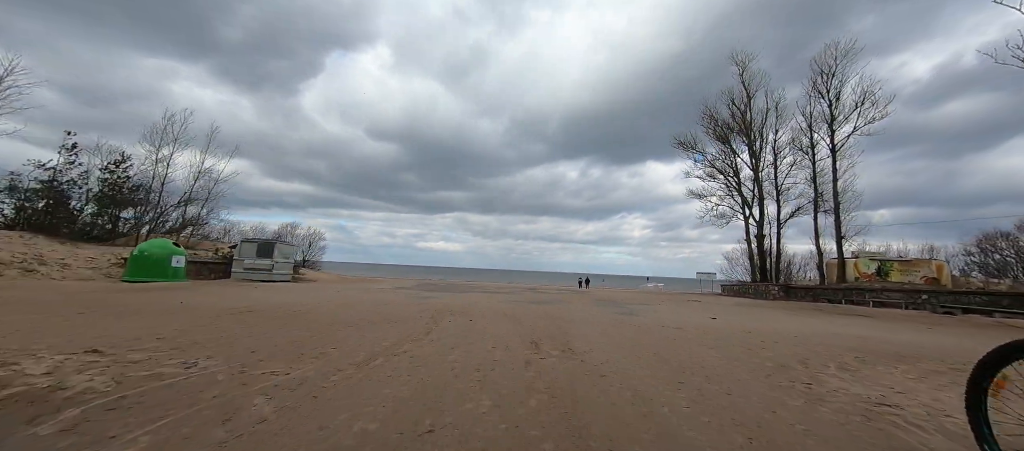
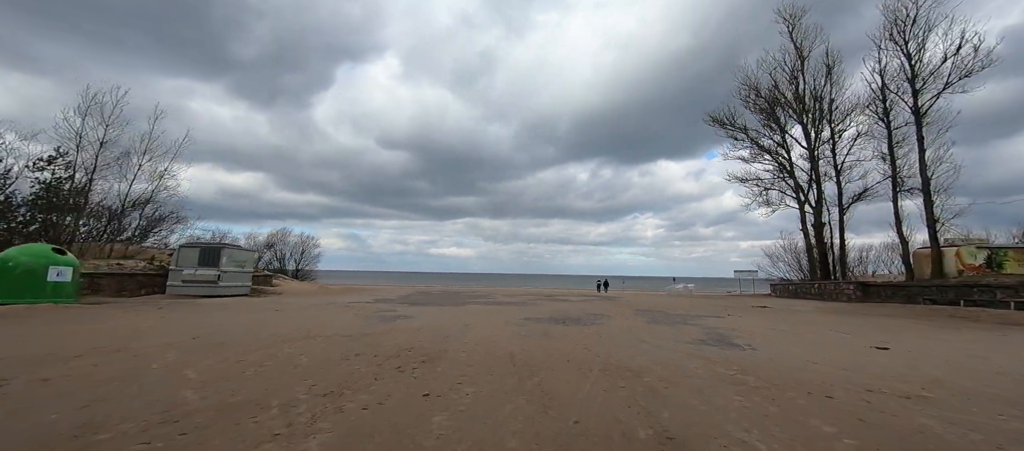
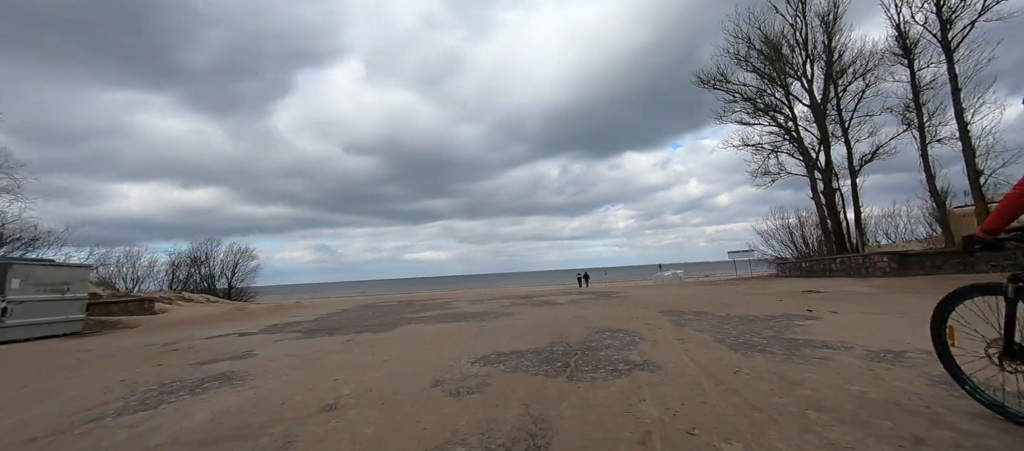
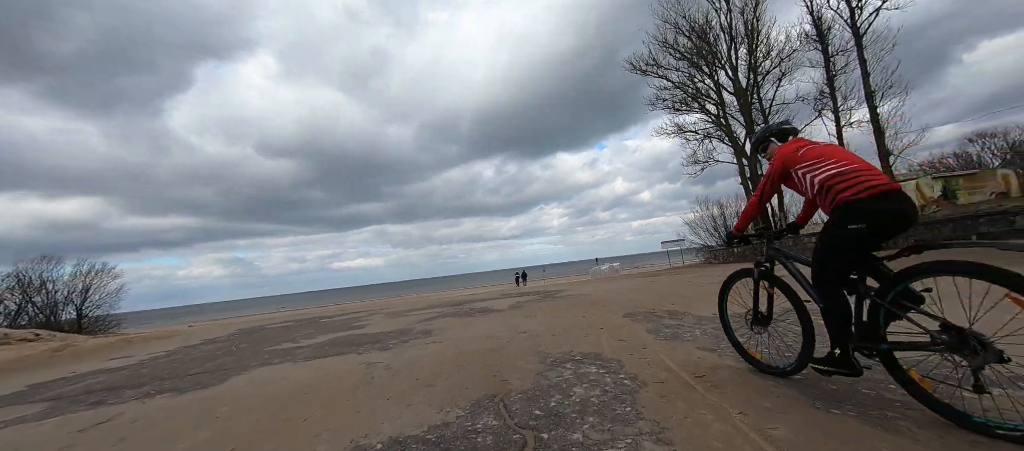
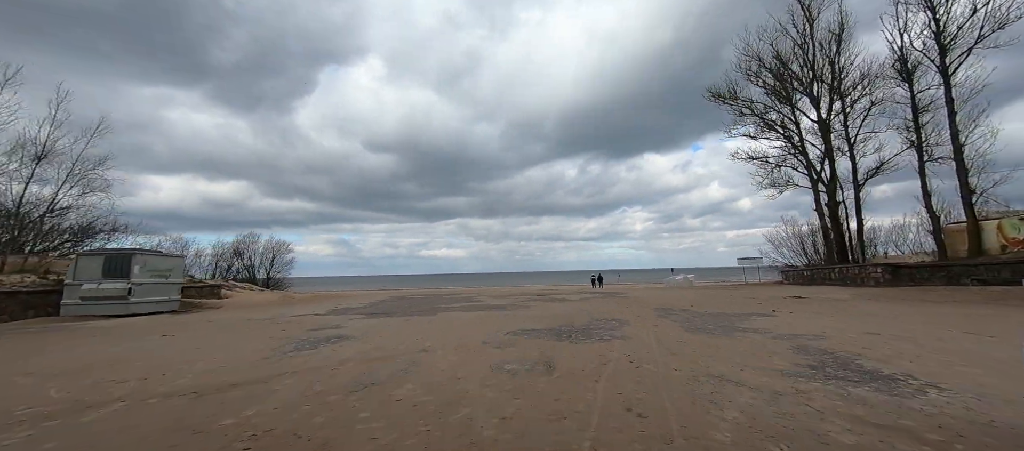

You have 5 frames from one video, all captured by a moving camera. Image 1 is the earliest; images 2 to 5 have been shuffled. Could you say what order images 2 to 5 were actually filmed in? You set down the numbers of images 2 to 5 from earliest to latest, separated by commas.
2, 5, 3, 4
